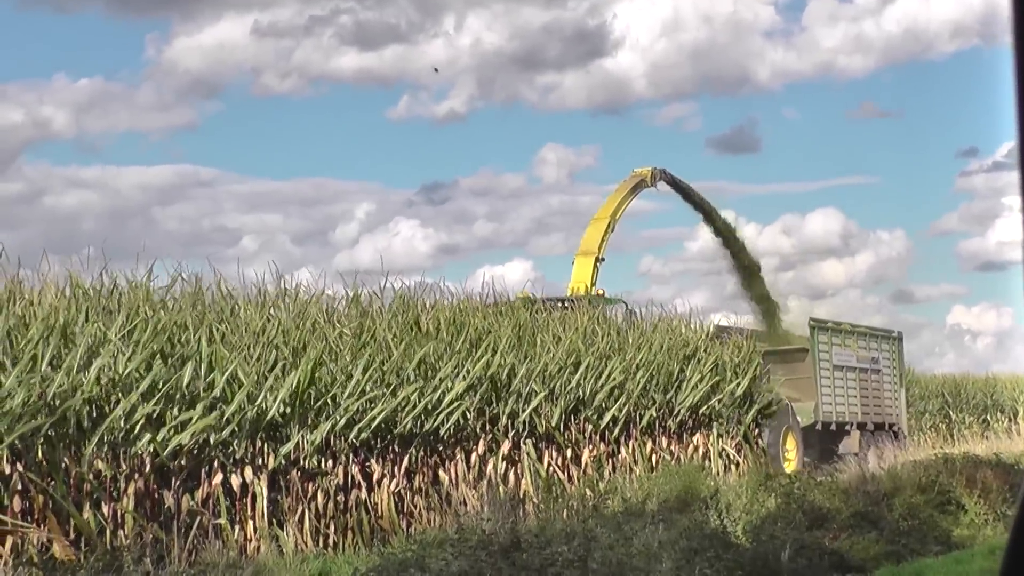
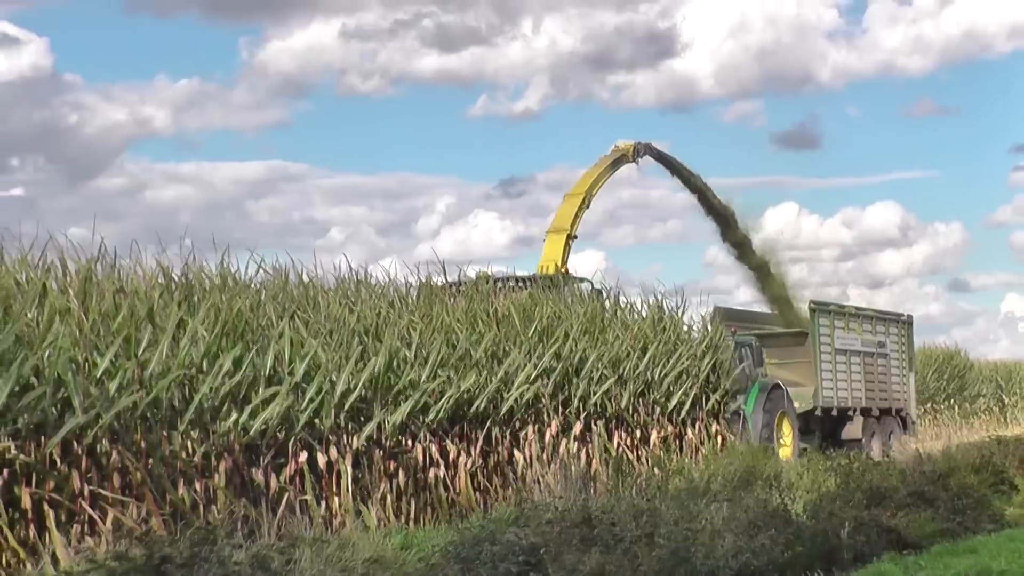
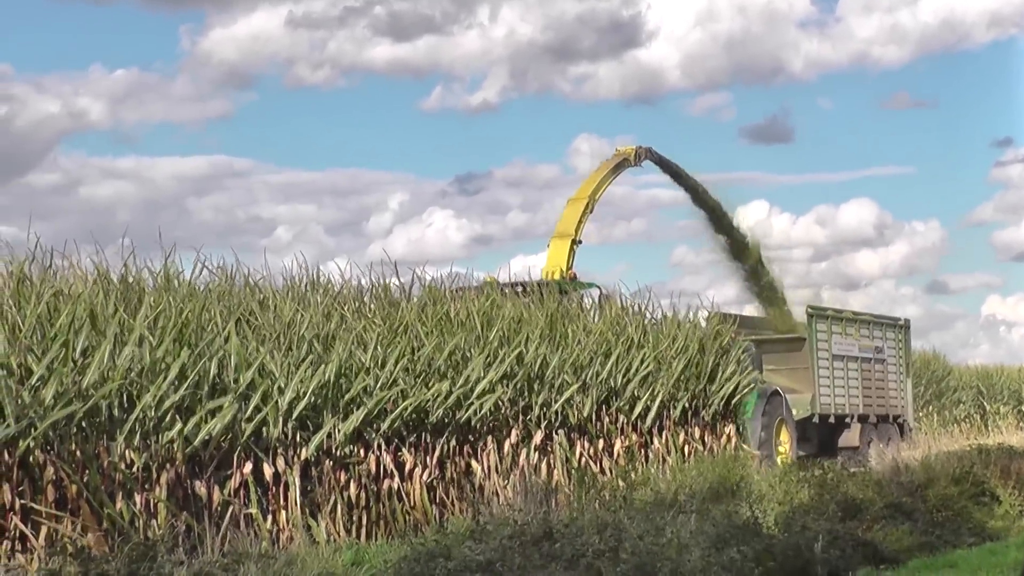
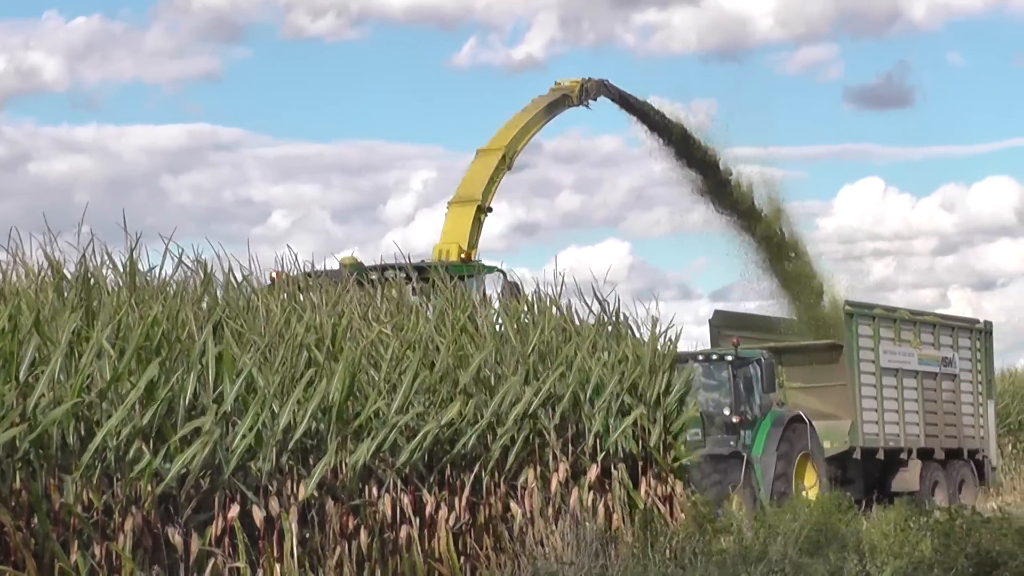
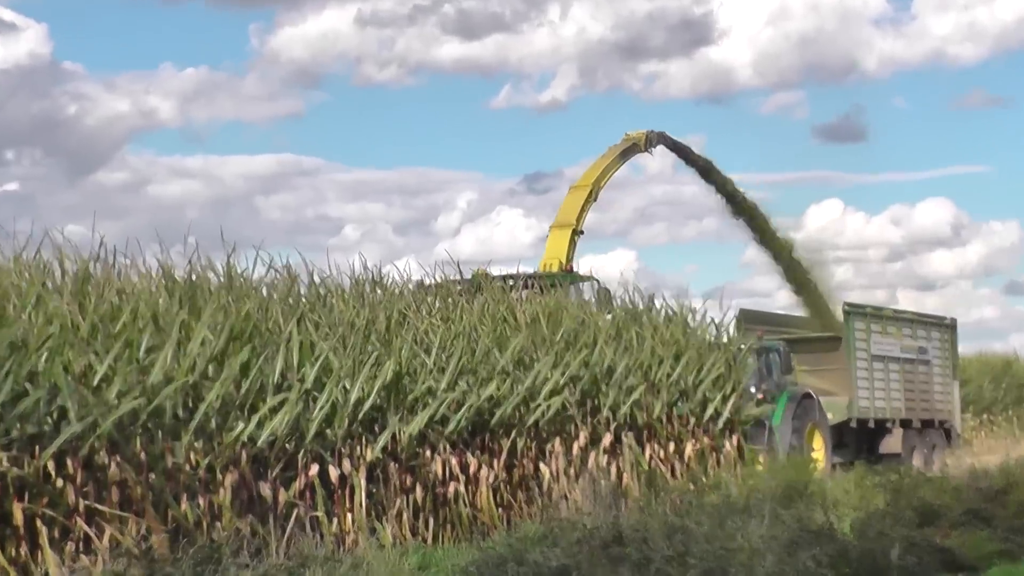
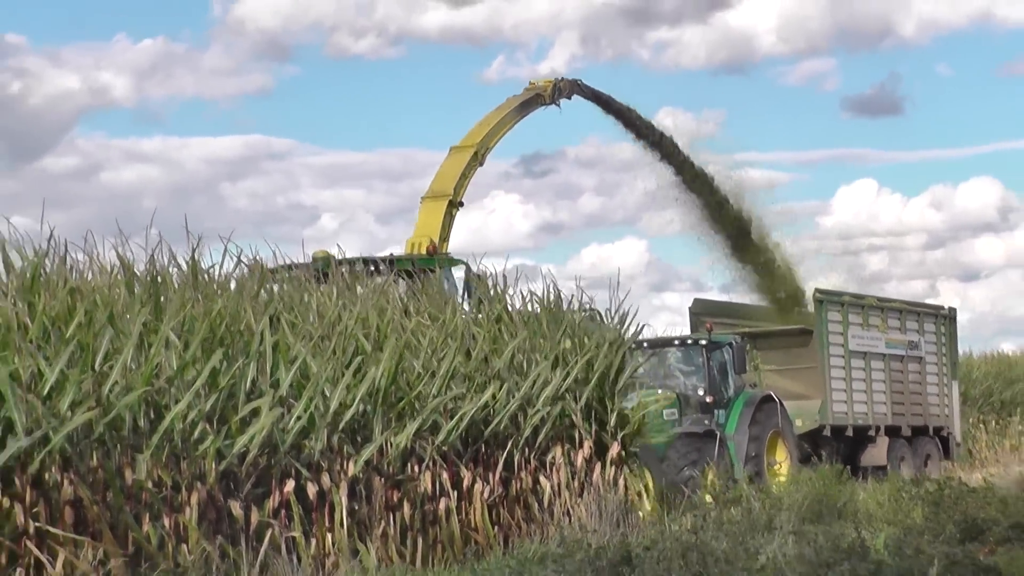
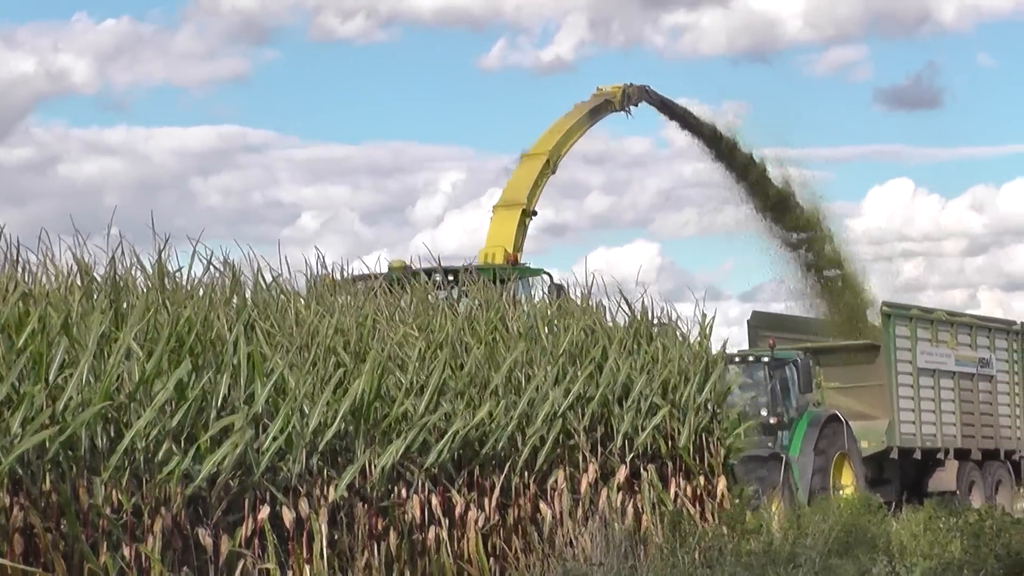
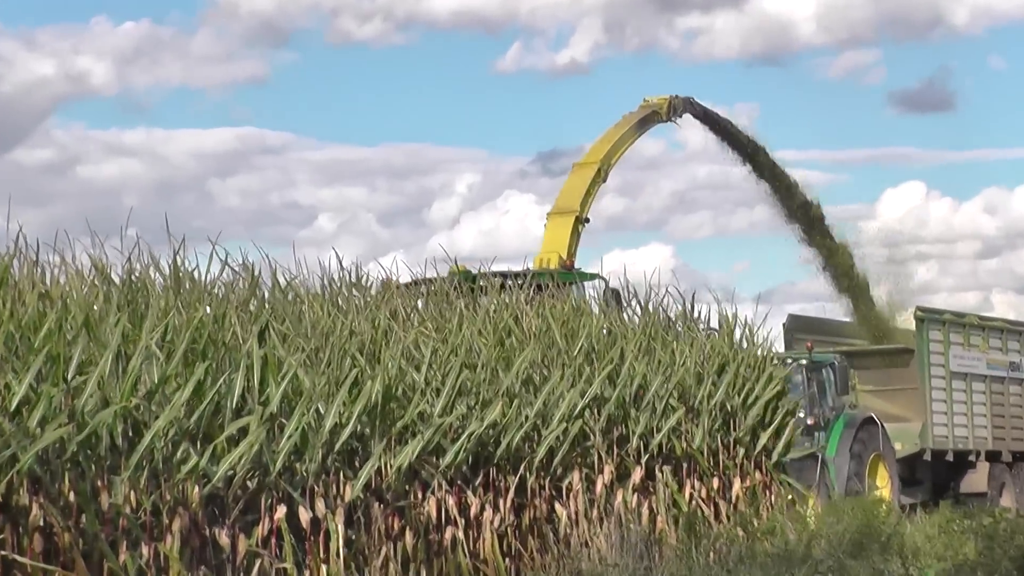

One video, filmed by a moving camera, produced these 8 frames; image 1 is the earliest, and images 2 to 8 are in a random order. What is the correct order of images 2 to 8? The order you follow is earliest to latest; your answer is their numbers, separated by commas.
3, 2, 5, 8, 7, 4, 6
